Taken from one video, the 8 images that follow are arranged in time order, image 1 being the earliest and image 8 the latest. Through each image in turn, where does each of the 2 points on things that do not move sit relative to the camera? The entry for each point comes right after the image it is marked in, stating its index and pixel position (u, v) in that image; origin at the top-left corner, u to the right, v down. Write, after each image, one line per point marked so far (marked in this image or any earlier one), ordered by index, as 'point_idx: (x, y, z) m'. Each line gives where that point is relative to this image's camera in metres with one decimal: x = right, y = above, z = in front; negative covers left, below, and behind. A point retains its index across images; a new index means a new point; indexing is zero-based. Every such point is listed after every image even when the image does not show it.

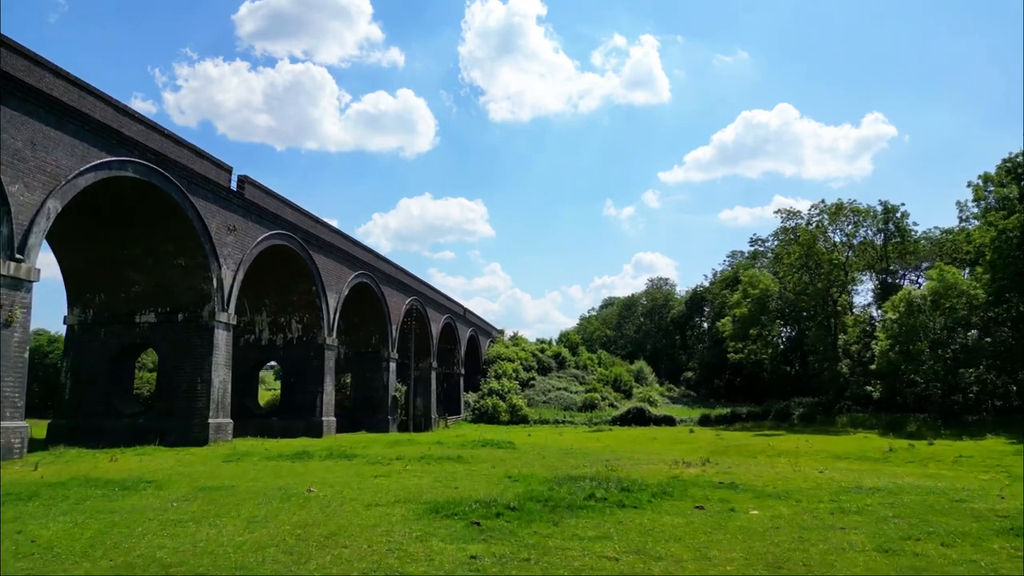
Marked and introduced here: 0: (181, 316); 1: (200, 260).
0: (-9.3, -0.8, +17.6) m
1: (-8.6, +0.8, +17.4) m
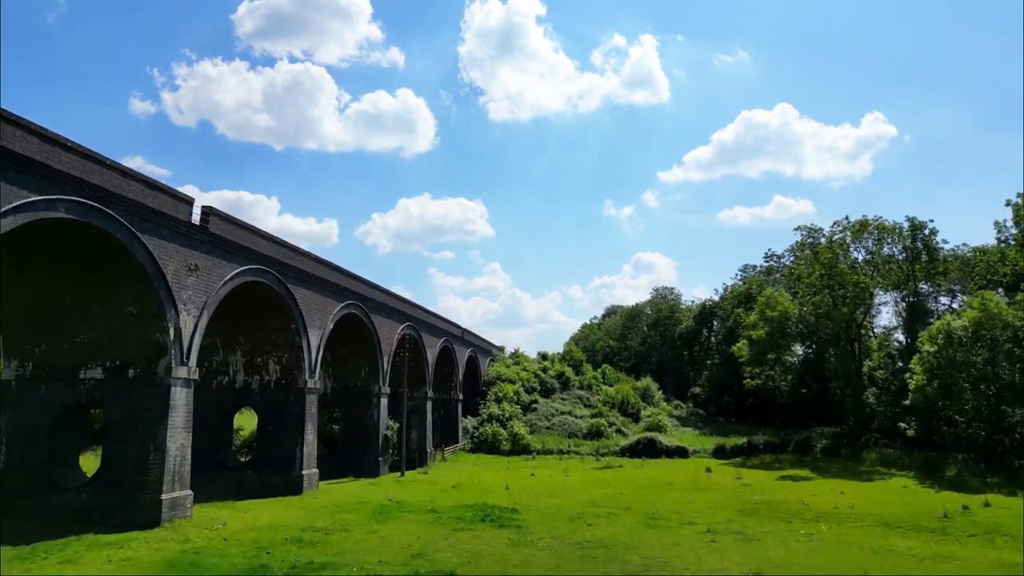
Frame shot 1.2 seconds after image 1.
0: (-9.2, -2.0, +15.2) m
1: (-8.5, -0.4, +15.0) m
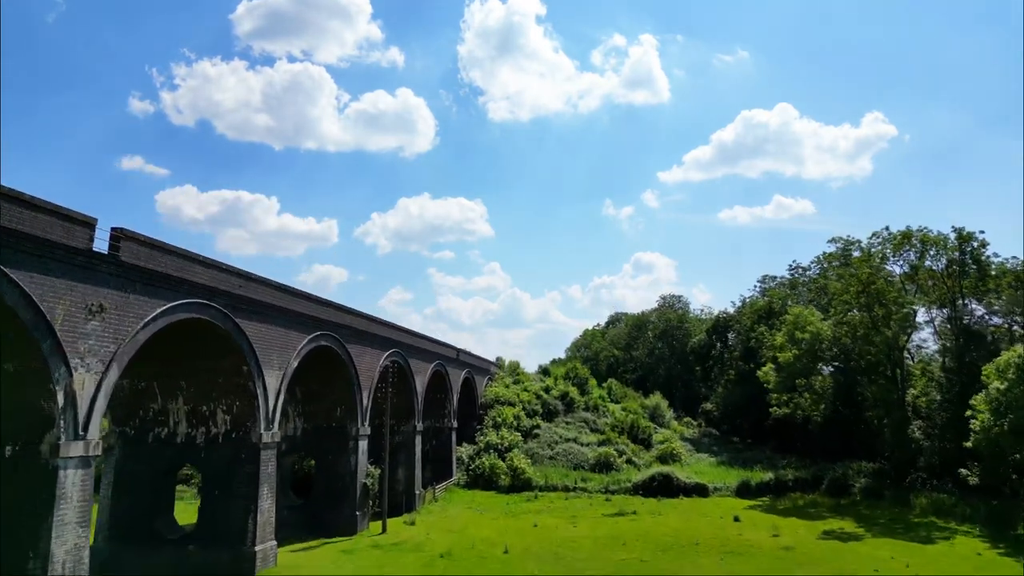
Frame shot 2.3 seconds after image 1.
0: (-9.3, -3.0, +11.5) m
1: (-8.6, -1.4, +11.3) m
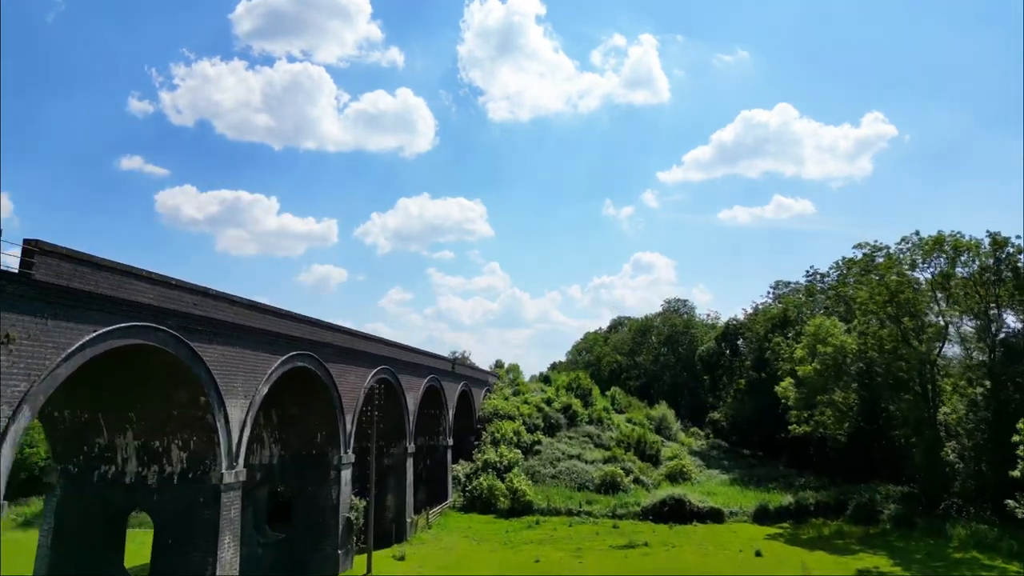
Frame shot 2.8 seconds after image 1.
0: (-9.3, -3.4, +9.3) m
1: (-8.6, -1.8, +9.0) m
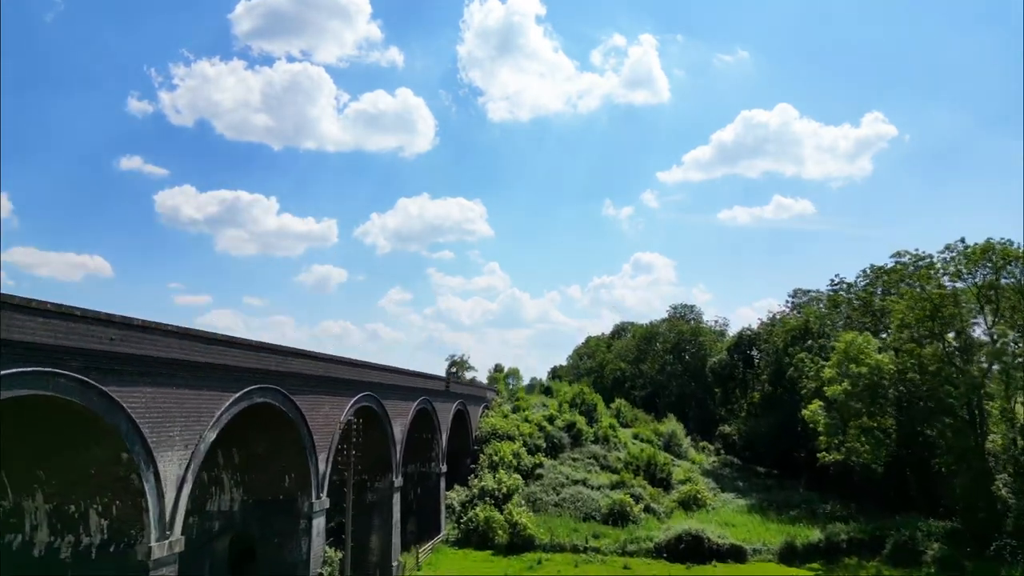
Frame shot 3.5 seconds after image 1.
0: (-9.3, -3.9, +6.4) m
1: (-8.6, -2.3, +6.1) m
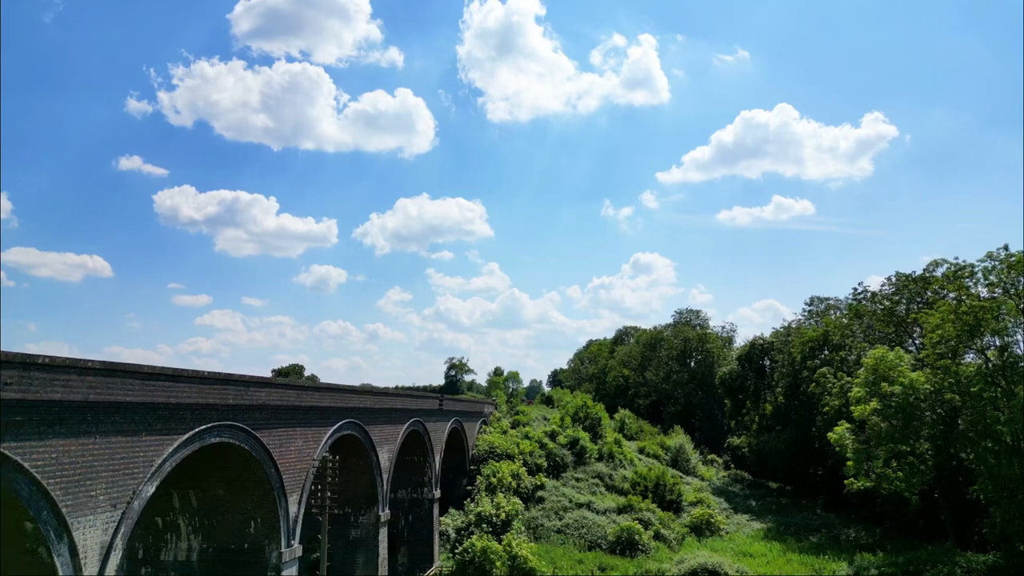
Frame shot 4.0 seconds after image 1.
0: (-9.3, -4.3, +4.1) m
1: (-8.6, -2.7, +3.8) m
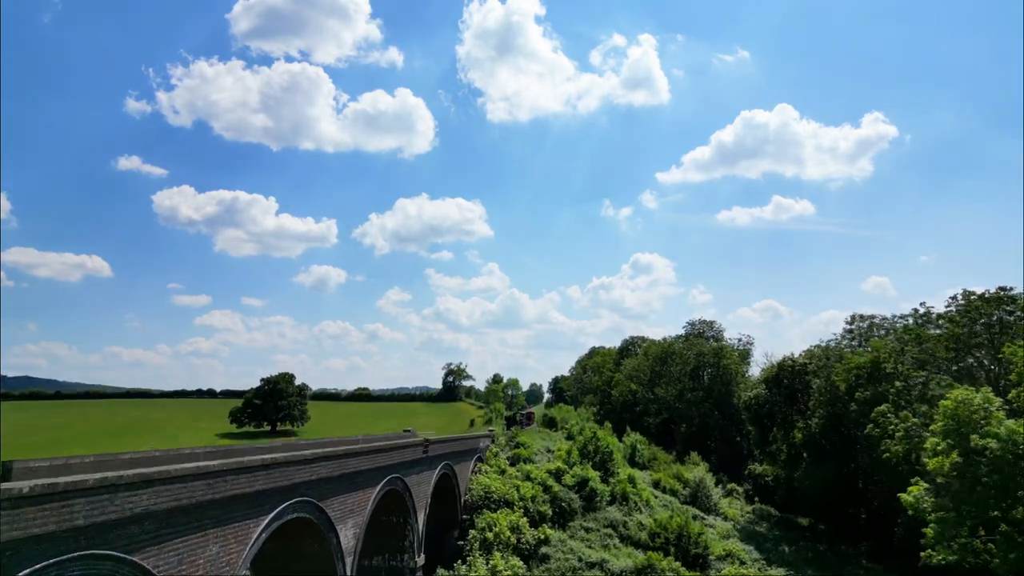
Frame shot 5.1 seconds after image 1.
0: (-9.3, -5.2, -0.6) m
1: (-8.6, -3.6, -0.9) m
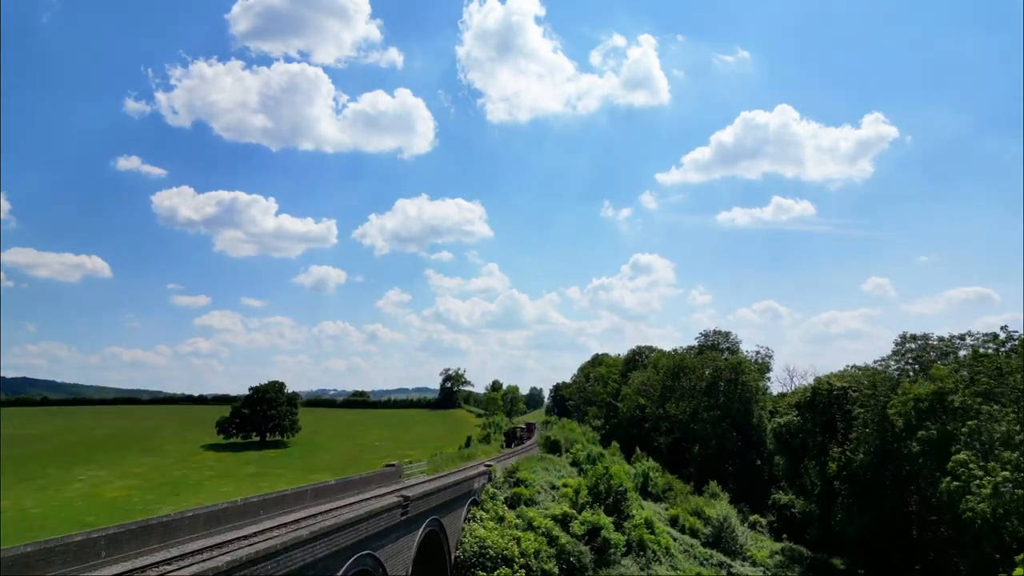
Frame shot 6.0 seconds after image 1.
0: (-9.3, -5.9, -4.9) m
1: (-8.6, -4.3, -5.2) m
